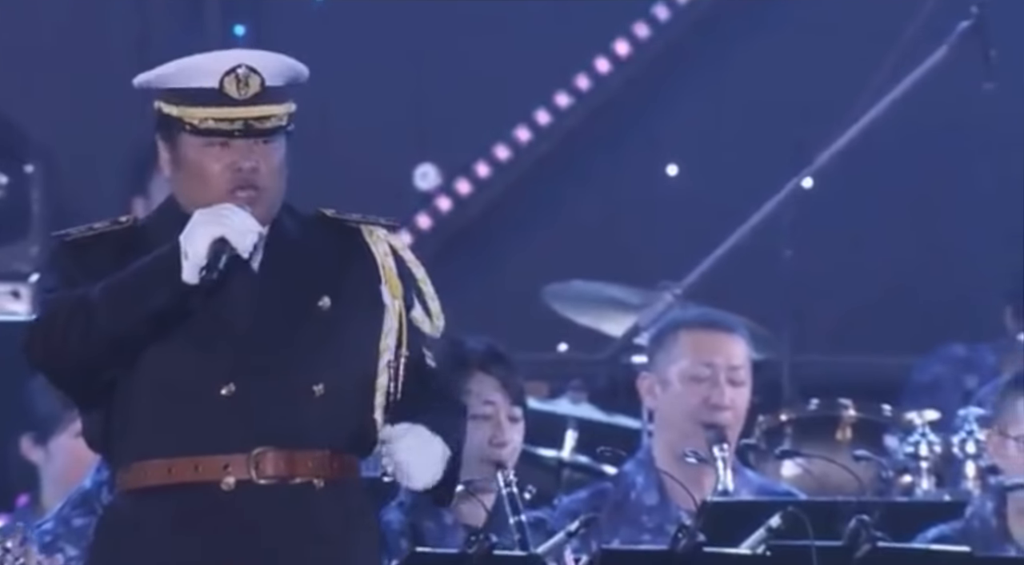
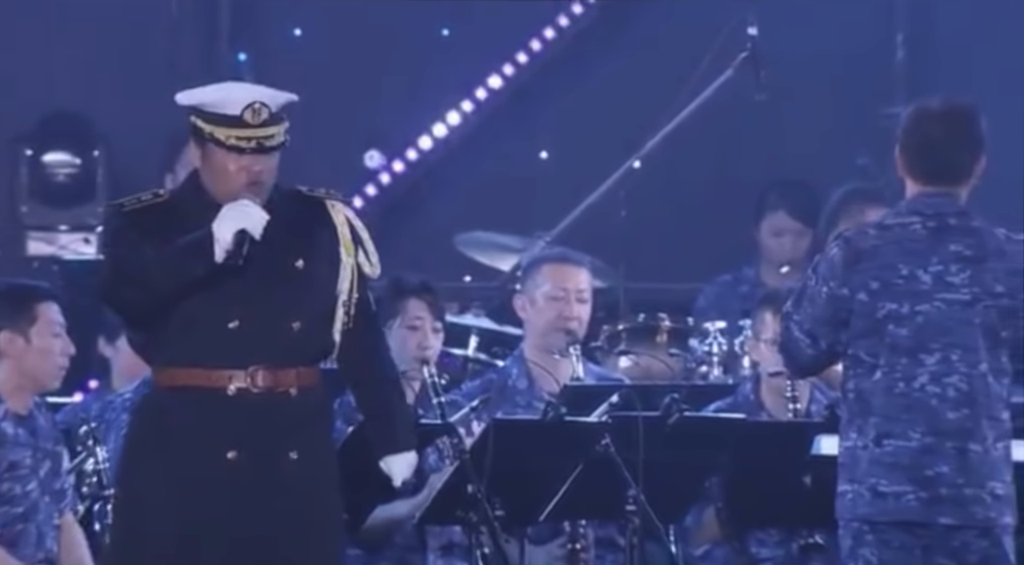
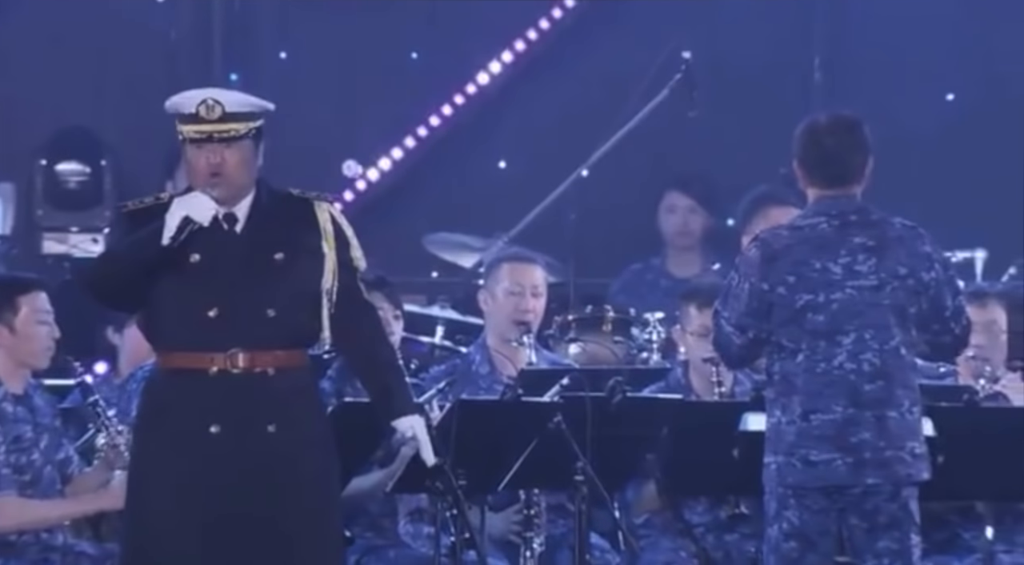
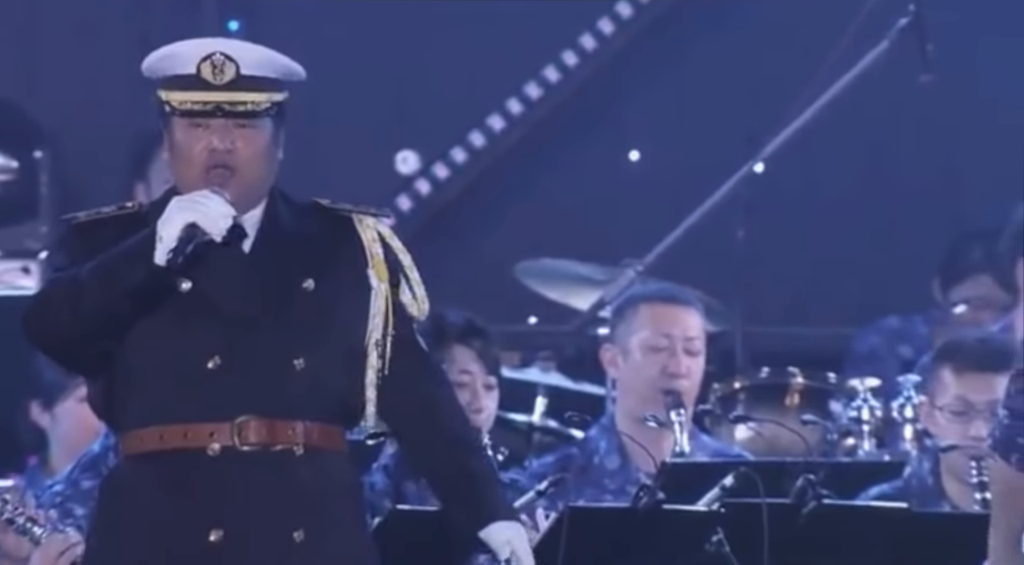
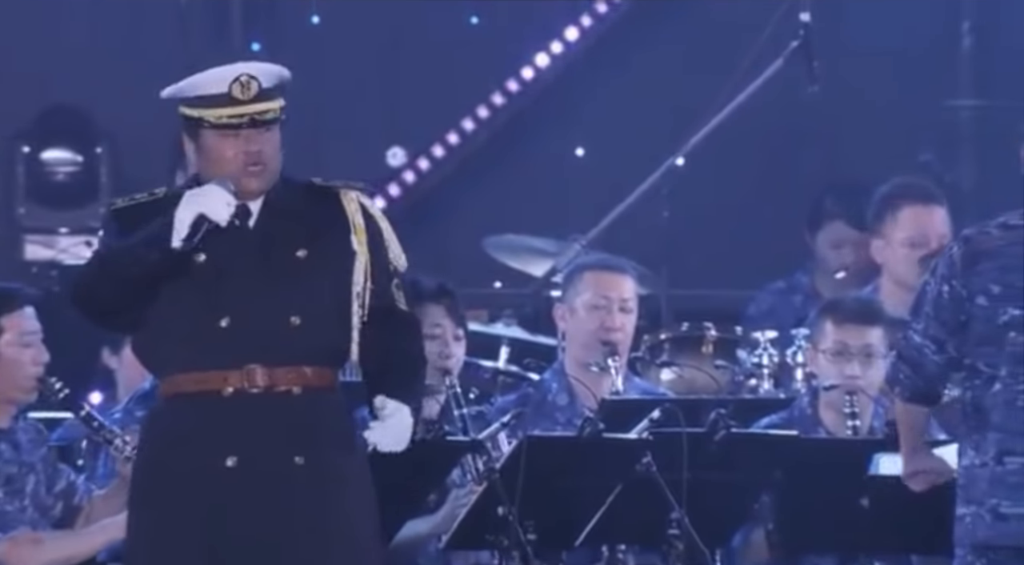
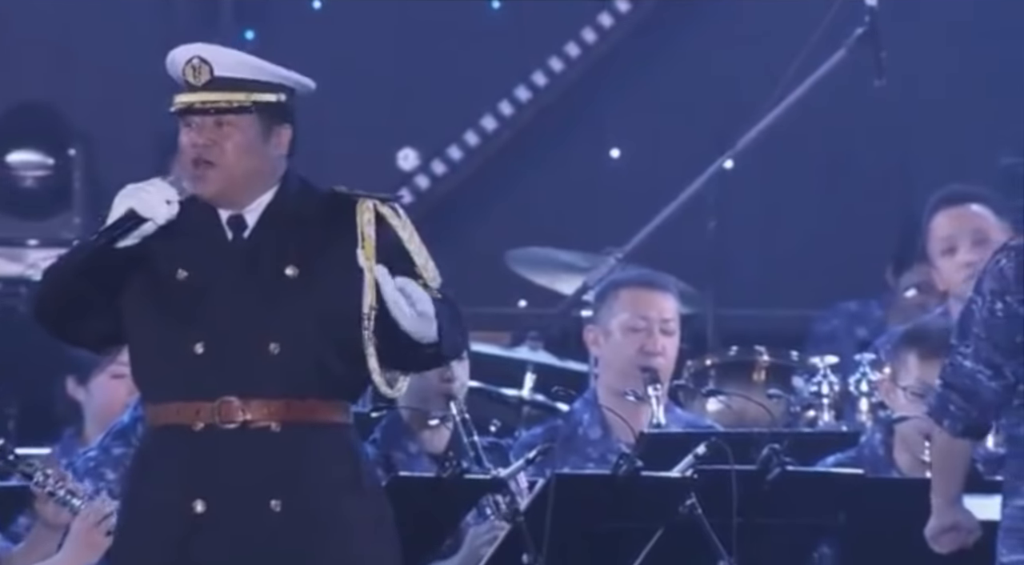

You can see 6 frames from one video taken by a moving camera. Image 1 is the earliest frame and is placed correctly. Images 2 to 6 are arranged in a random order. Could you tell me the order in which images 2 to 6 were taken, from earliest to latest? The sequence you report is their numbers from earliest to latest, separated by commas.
4, 6, 5, 2, 3
